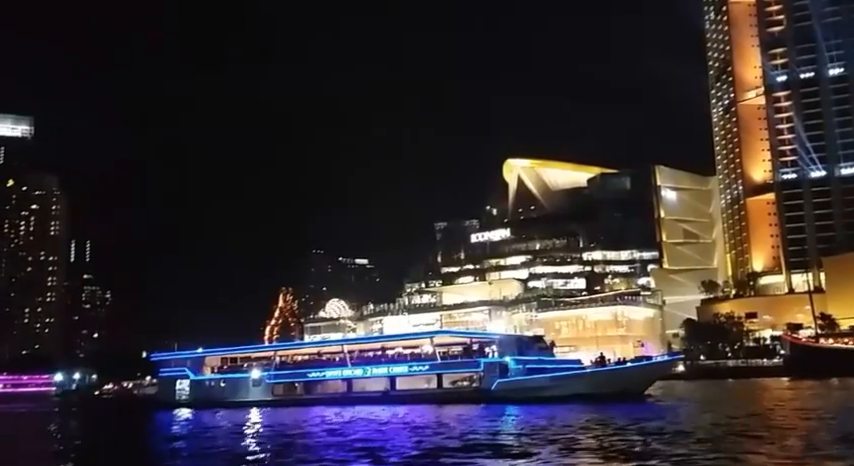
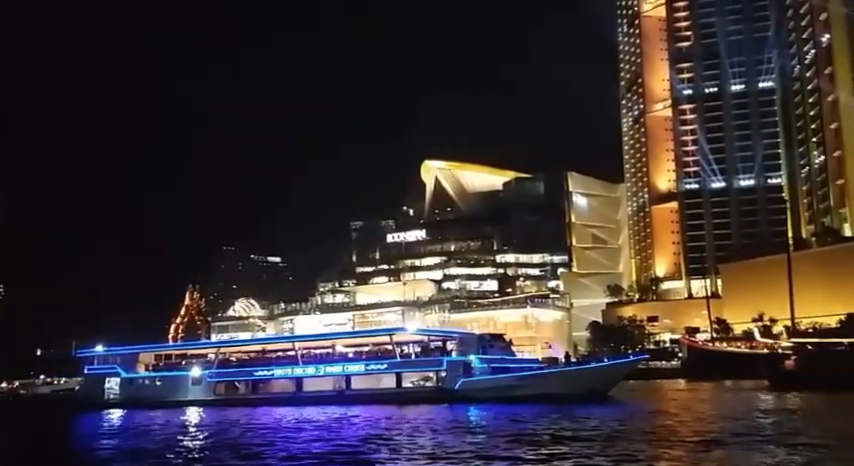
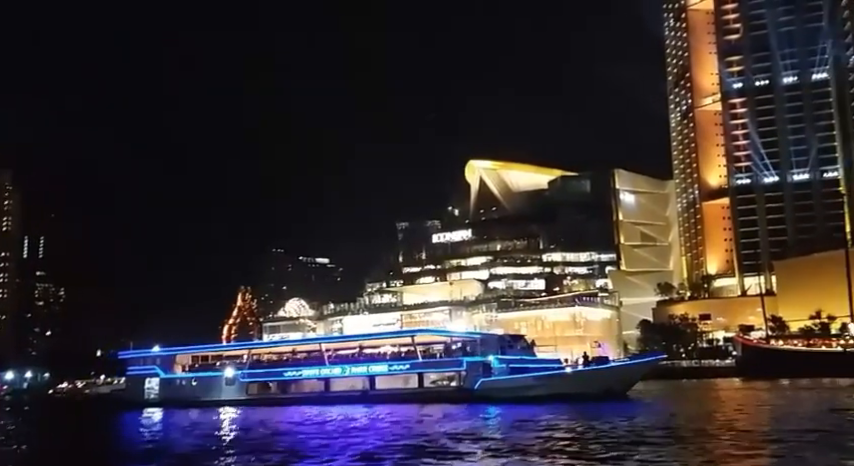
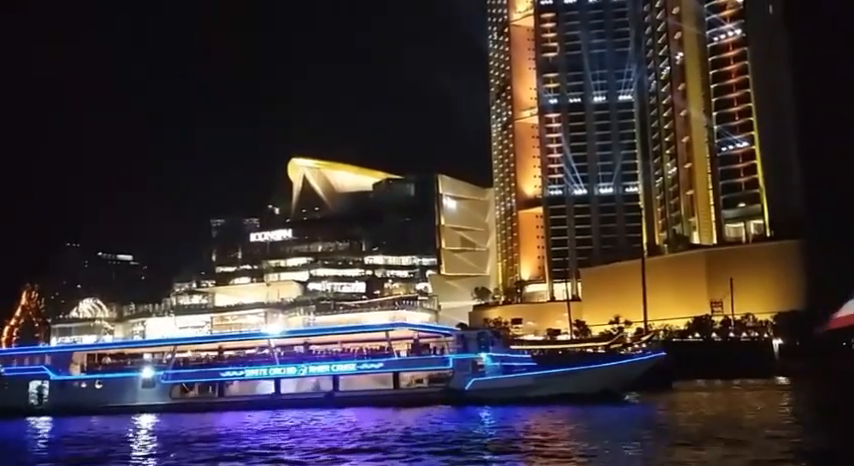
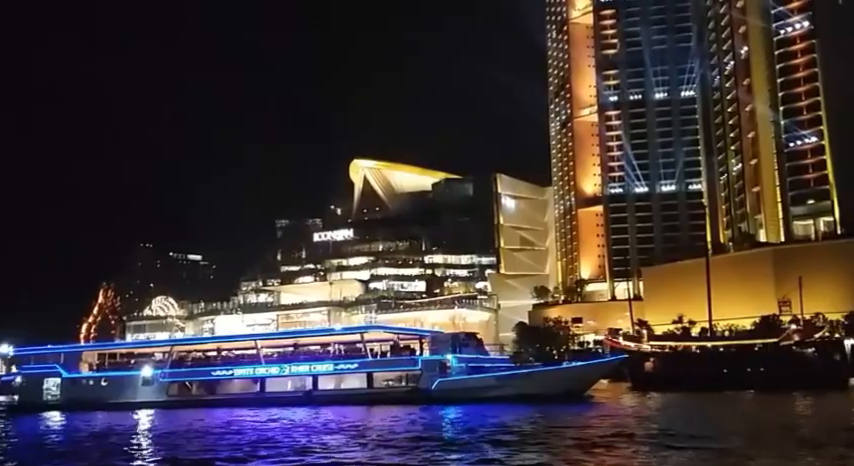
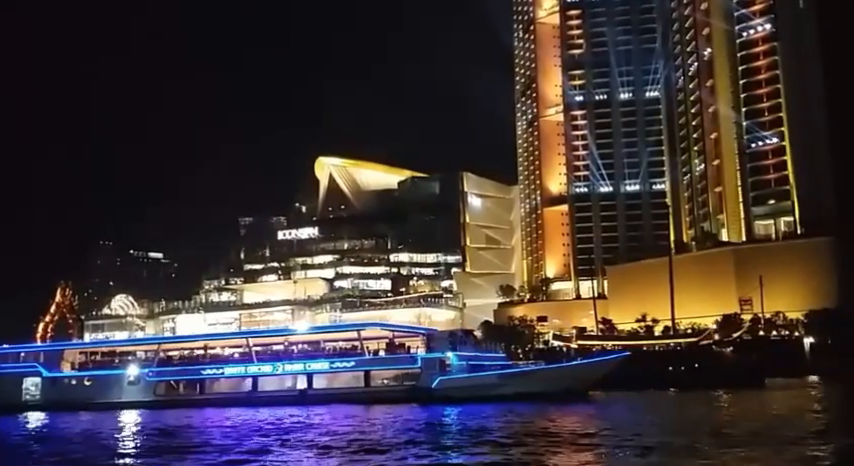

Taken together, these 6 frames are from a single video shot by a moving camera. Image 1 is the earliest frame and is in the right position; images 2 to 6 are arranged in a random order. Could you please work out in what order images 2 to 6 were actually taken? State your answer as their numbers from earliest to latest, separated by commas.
3, 2, 5, 6, 4
